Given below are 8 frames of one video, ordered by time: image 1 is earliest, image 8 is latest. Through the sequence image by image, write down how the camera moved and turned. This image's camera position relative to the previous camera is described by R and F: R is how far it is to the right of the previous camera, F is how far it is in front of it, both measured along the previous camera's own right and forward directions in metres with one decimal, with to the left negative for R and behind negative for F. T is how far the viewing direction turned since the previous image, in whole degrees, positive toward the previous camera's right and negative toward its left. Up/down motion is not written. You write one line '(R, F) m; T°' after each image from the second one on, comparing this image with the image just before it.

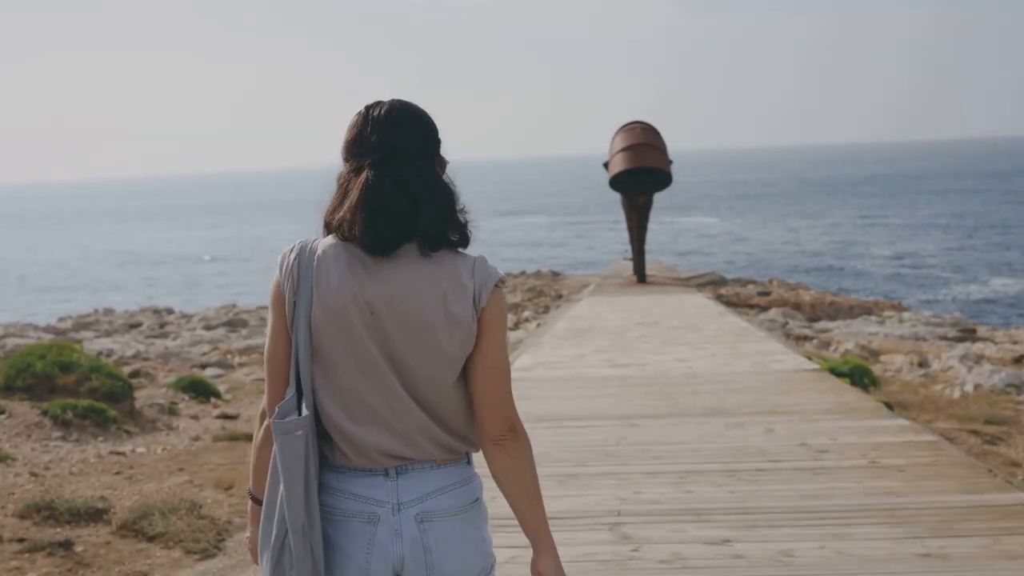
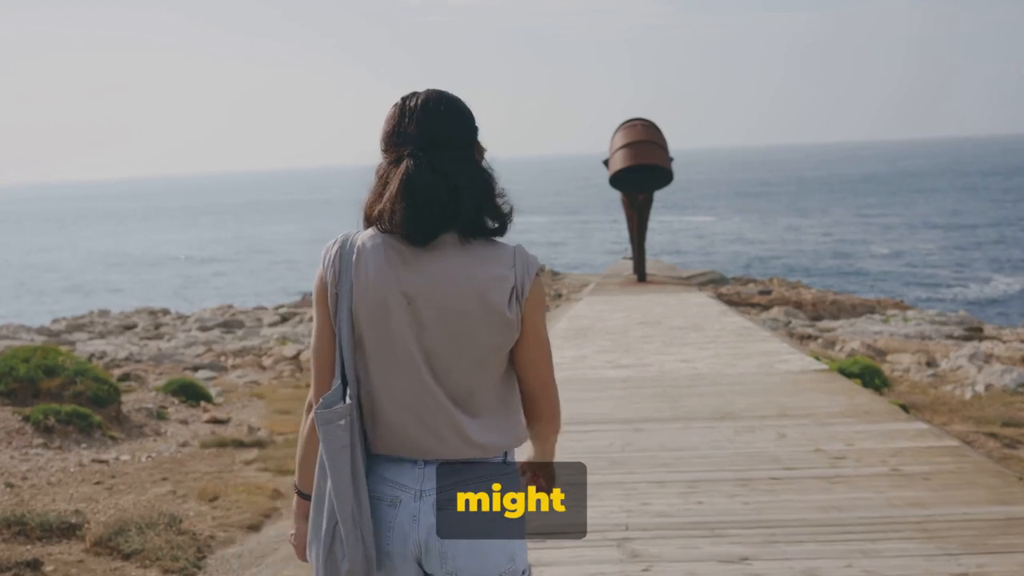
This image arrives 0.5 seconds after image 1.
(0.0, +0.4) m; 0°
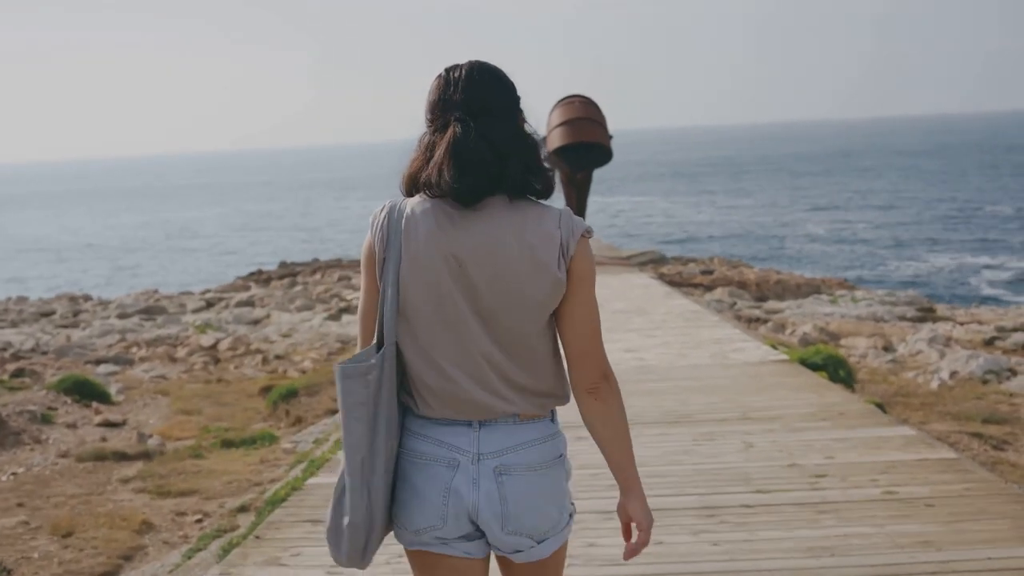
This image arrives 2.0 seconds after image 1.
(+0.1, +1.1) m; +3°
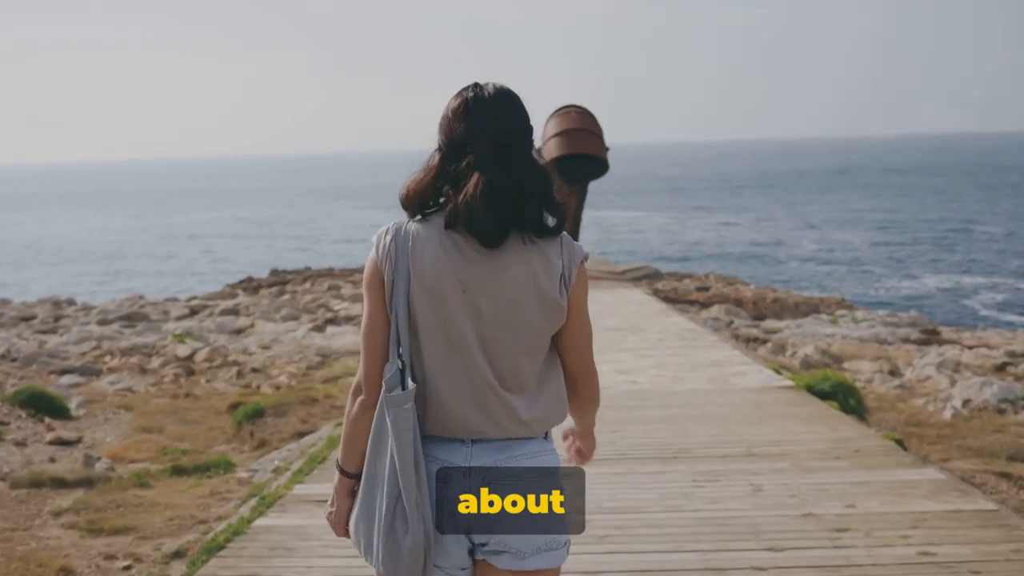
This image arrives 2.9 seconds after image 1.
(+0.1, +0.7) m; 0°
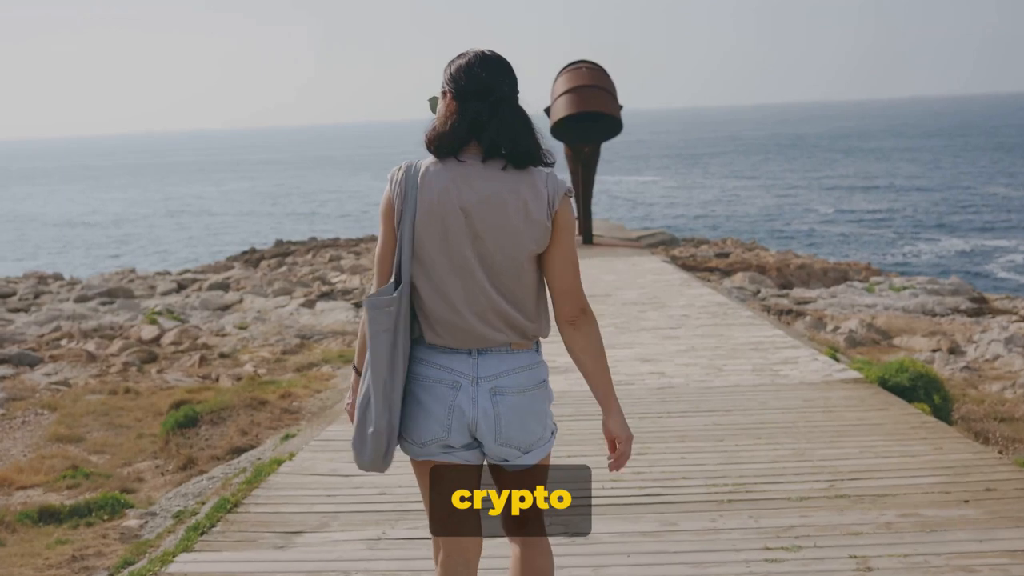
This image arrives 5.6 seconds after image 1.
(+0.1, +2.0) m; -1°
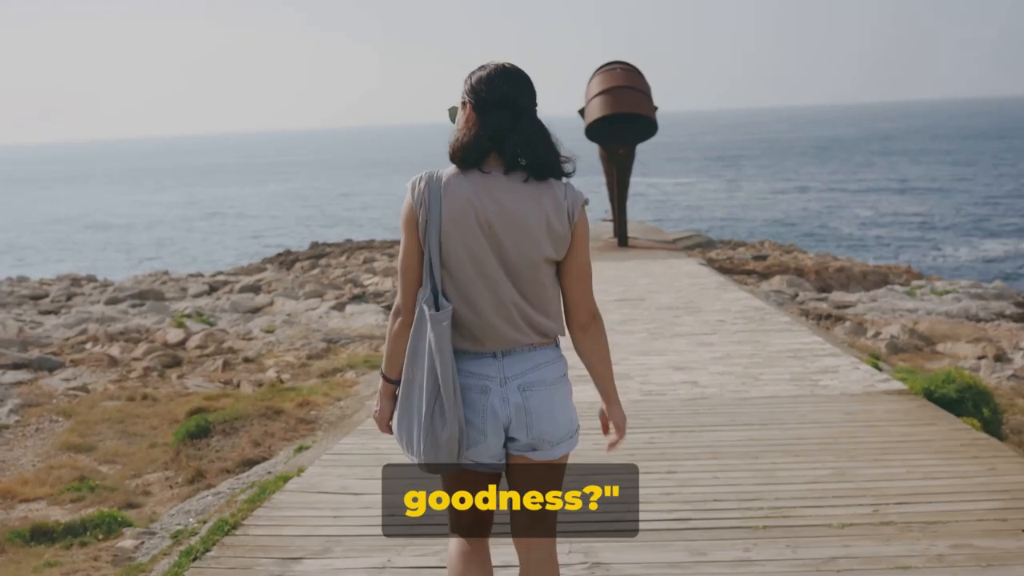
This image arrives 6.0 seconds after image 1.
(+0.1, +0.3) m; -2°
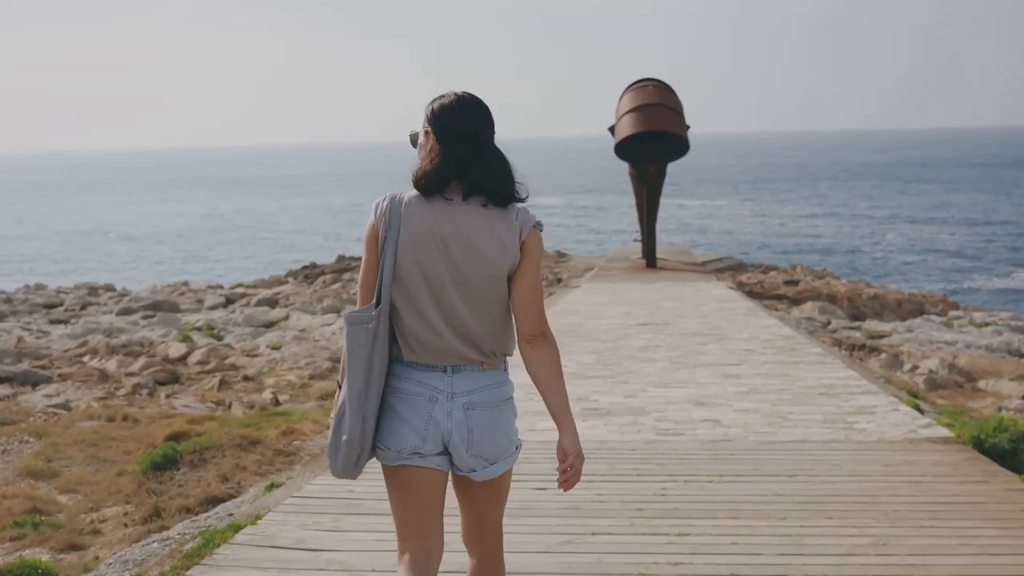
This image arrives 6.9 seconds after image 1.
(+0.2, +0.7) m; -1°
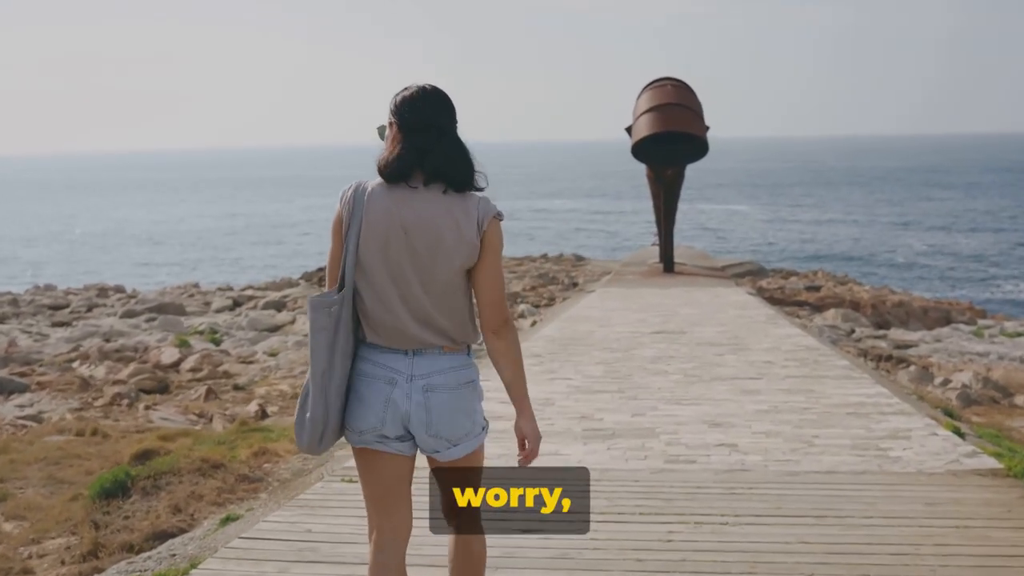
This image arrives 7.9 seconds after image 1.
(+0.1, +0.7) m; -1°
